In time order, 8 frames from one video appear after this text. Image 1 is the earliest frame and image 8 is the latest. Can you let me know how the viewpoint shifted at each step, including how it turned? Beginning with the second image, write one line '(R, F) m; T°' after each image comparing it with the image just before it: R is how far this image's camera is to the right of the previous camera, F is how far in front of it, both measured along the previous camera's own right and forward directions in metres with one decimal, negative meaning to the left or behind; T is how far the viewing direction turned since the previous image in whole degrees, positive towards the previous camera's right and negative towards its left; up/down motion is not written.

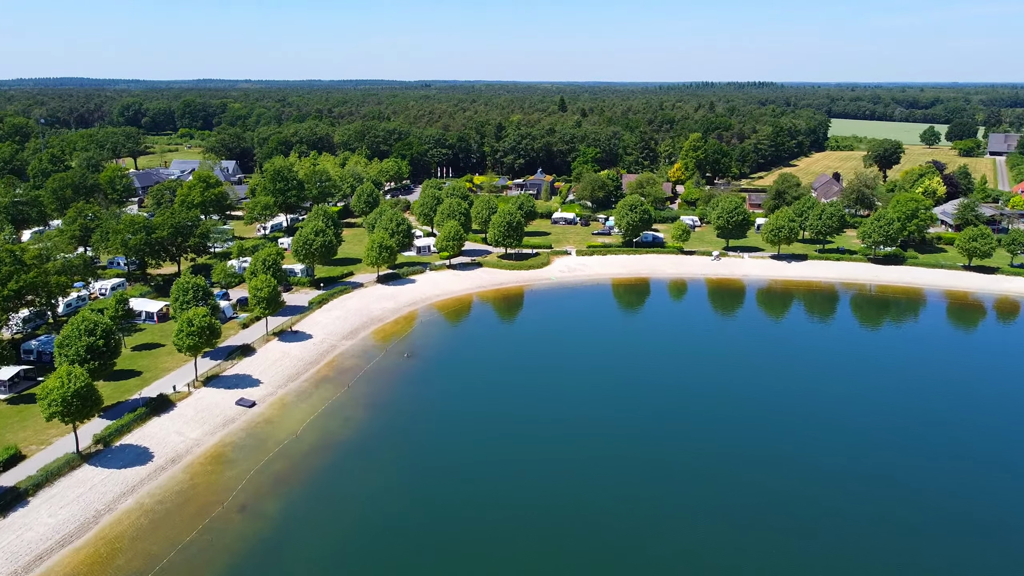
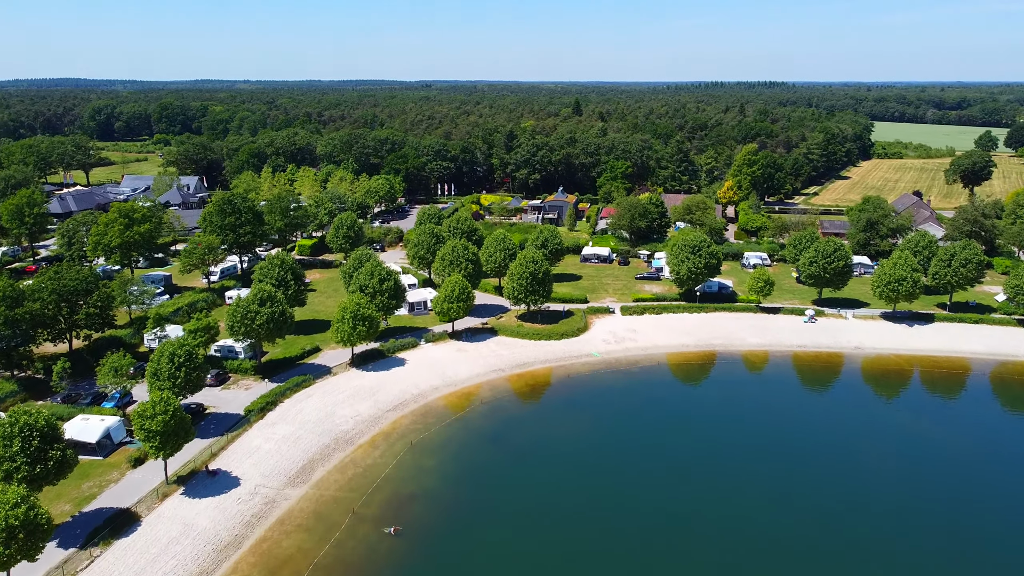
(-1.4, +16.5) m; 0°
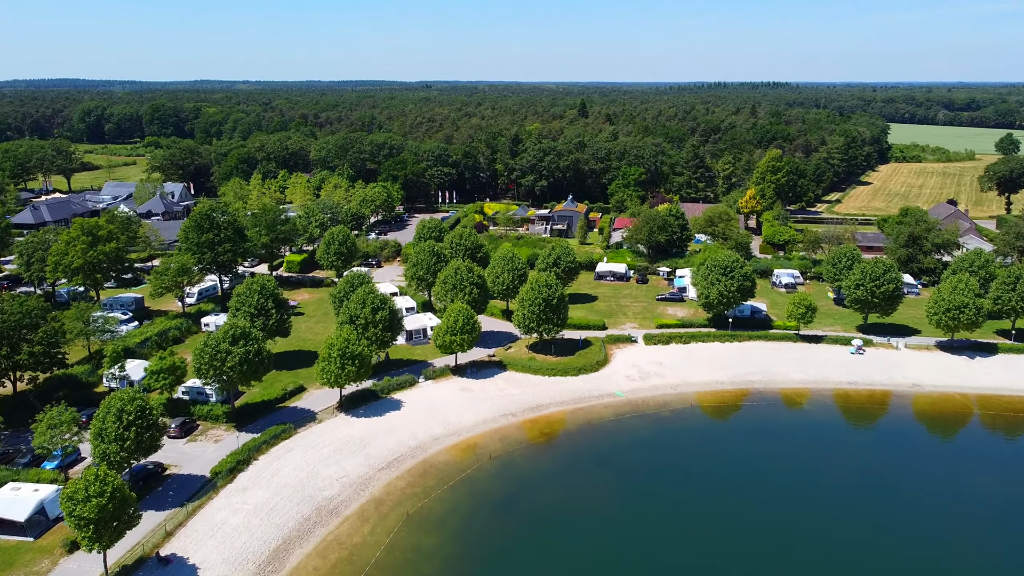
(-0.5, +5.4) m; 0°
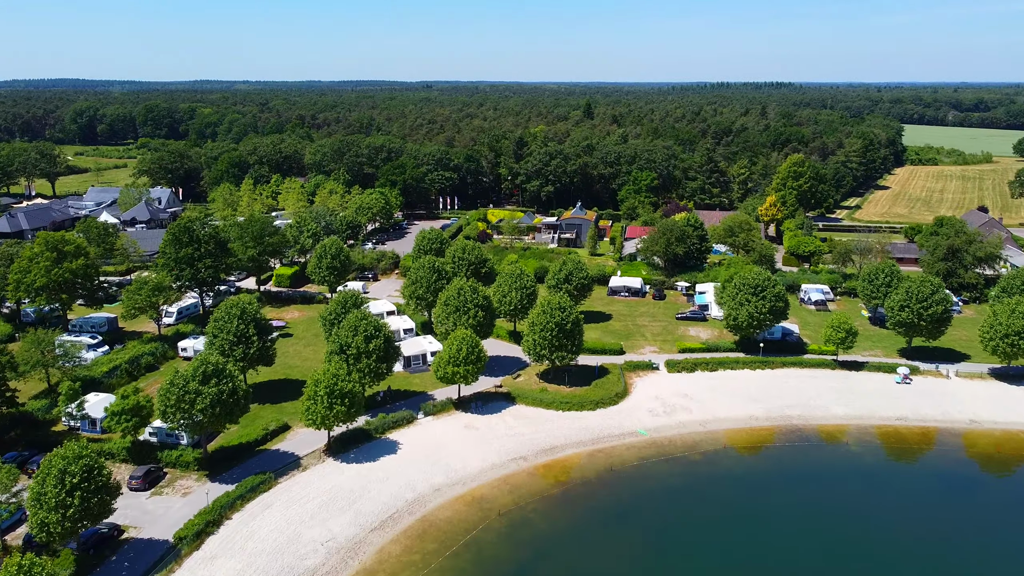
(-0.4, +4.2) m; 0°
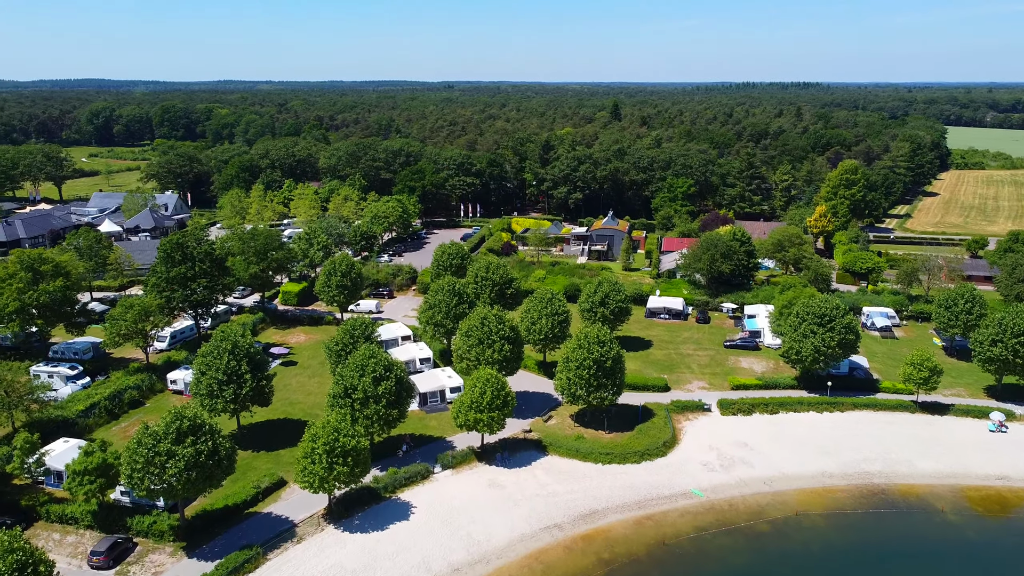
(-0.5, +4.9) m; -1°
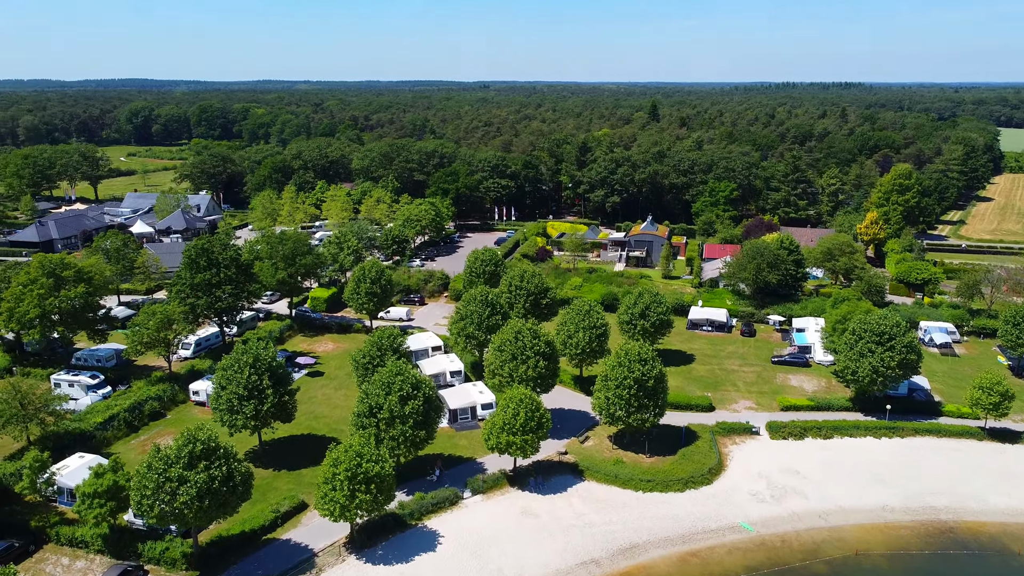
(-0.1, +1.9) m; -2°
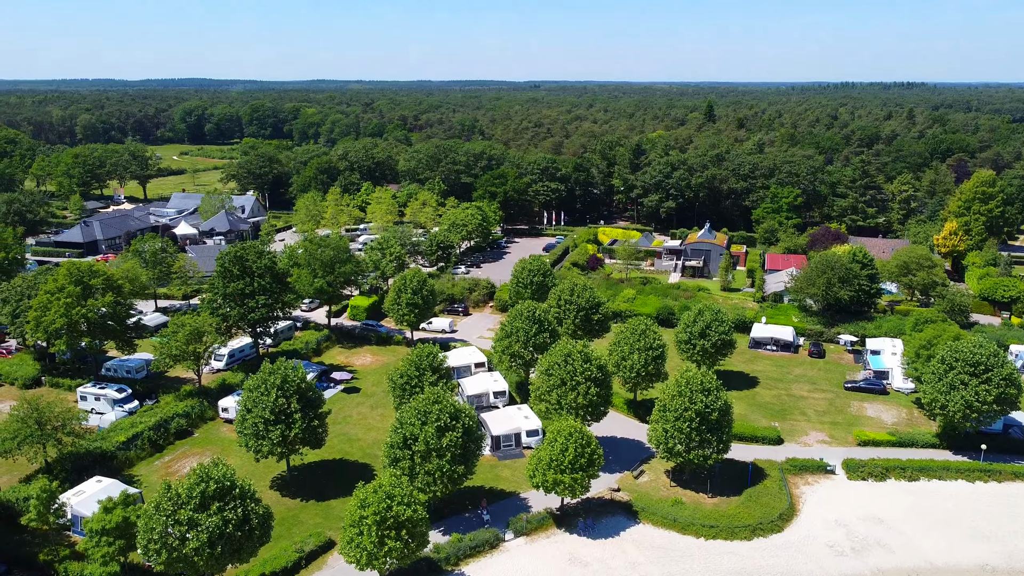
(-0.1, +2.7) m; -3°
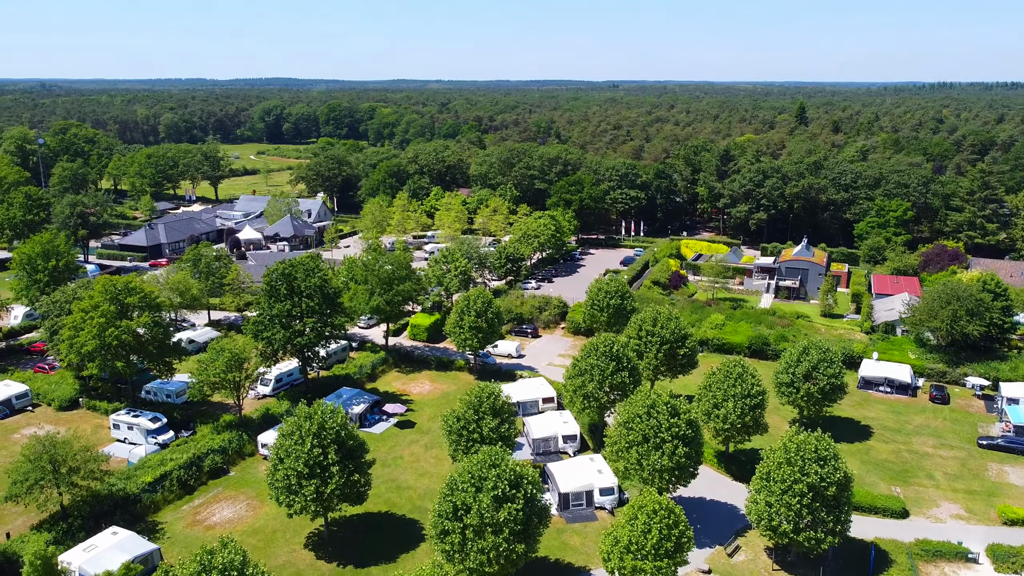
(-0.1, +4.2) m; -5°
